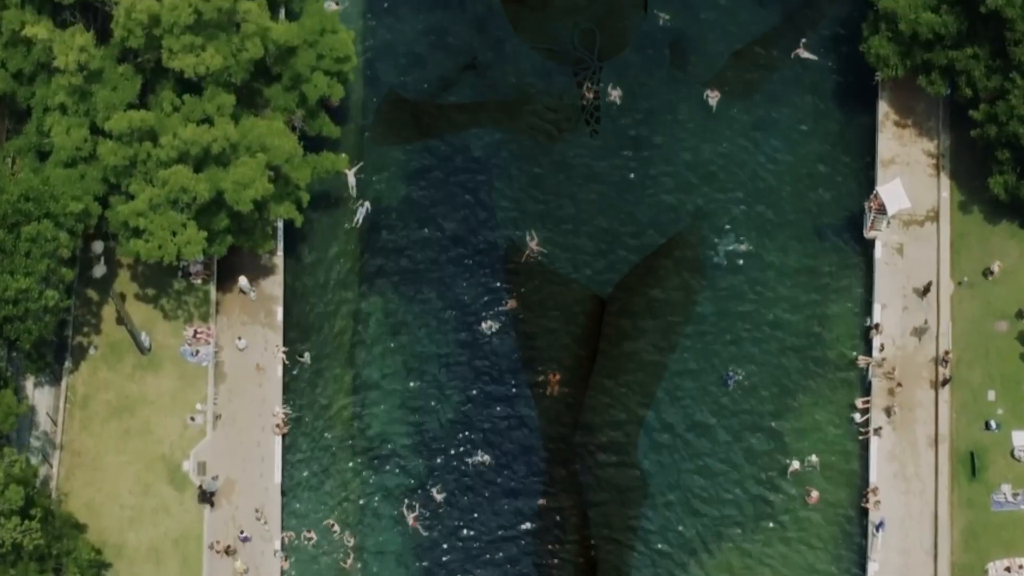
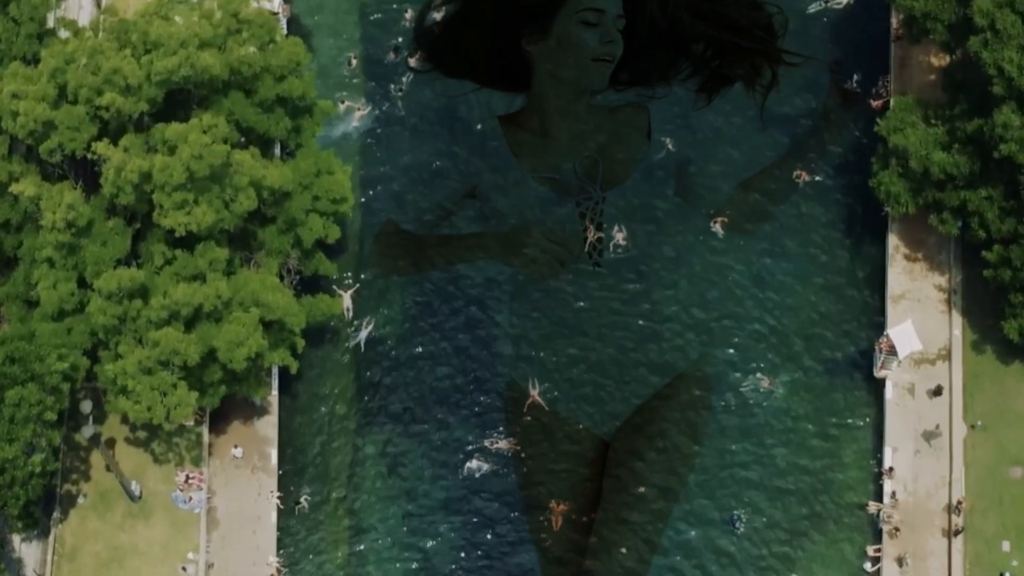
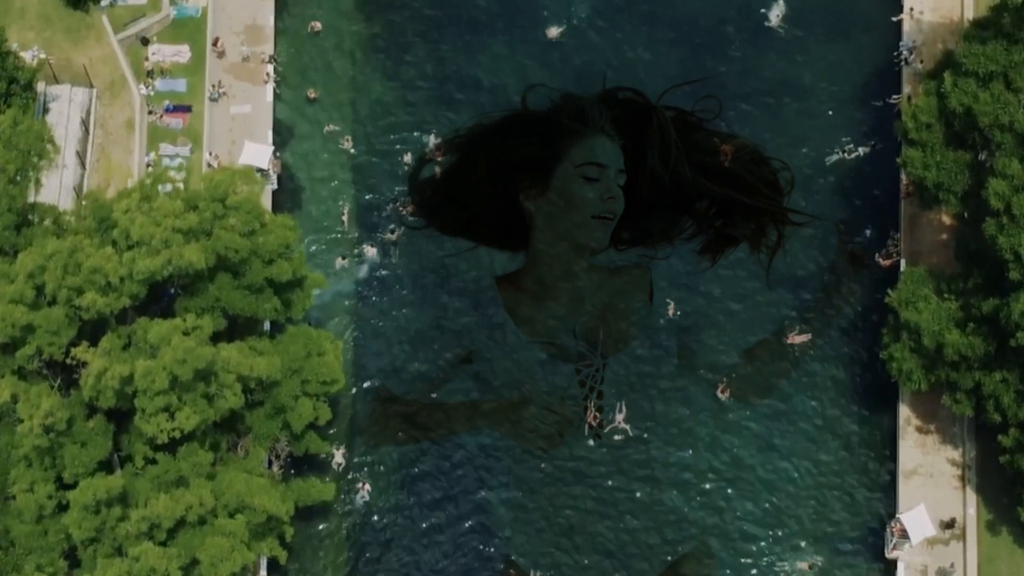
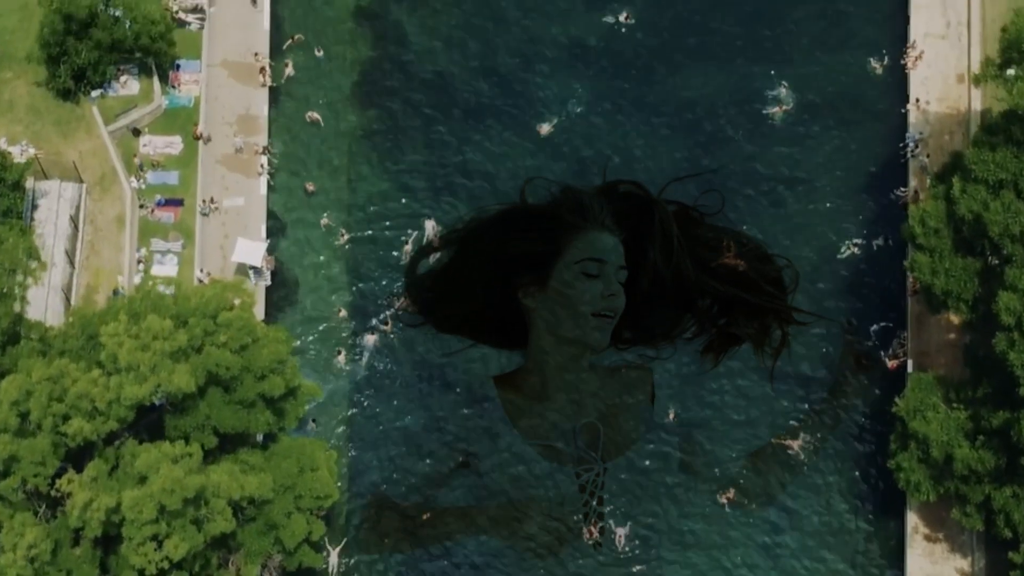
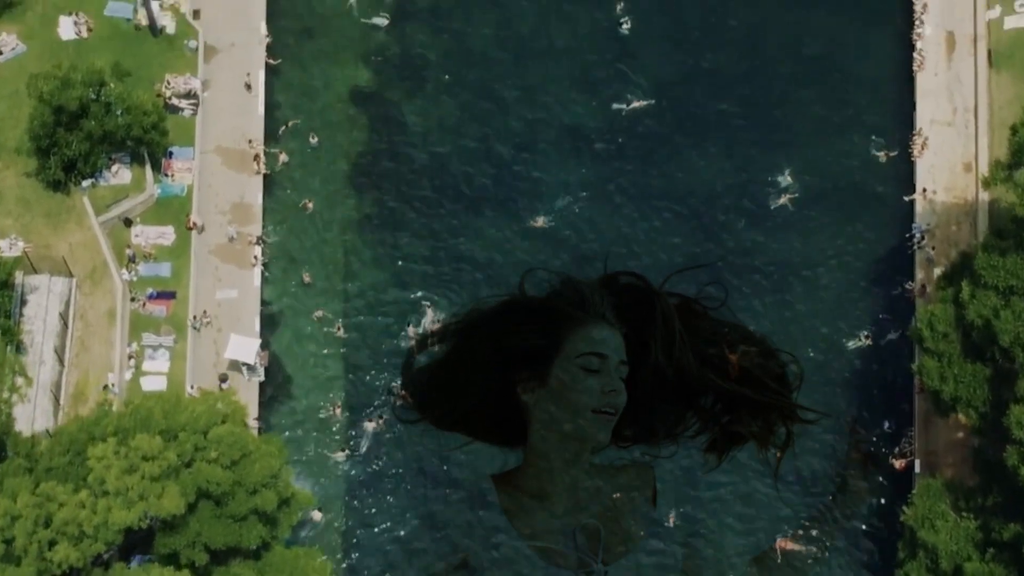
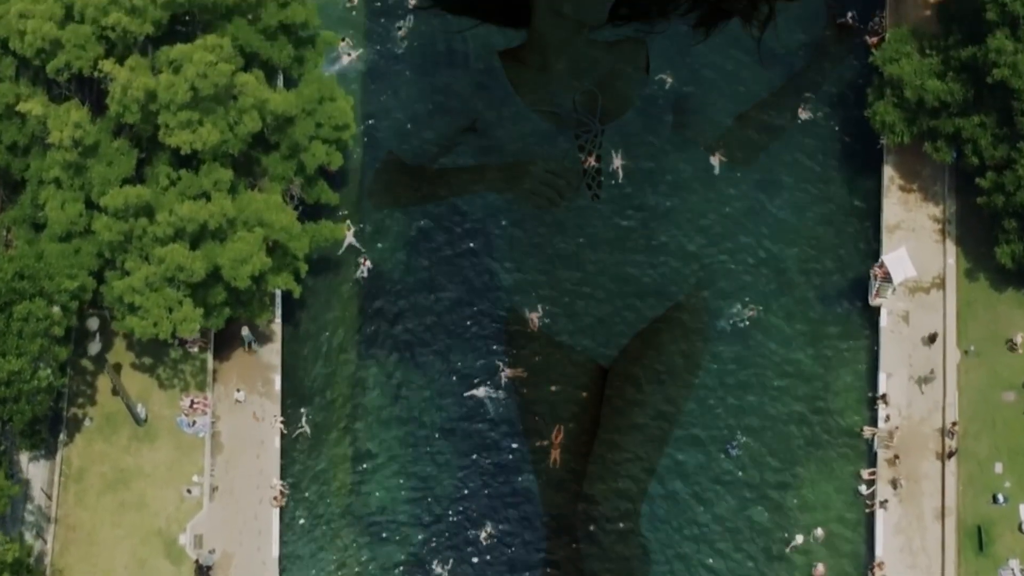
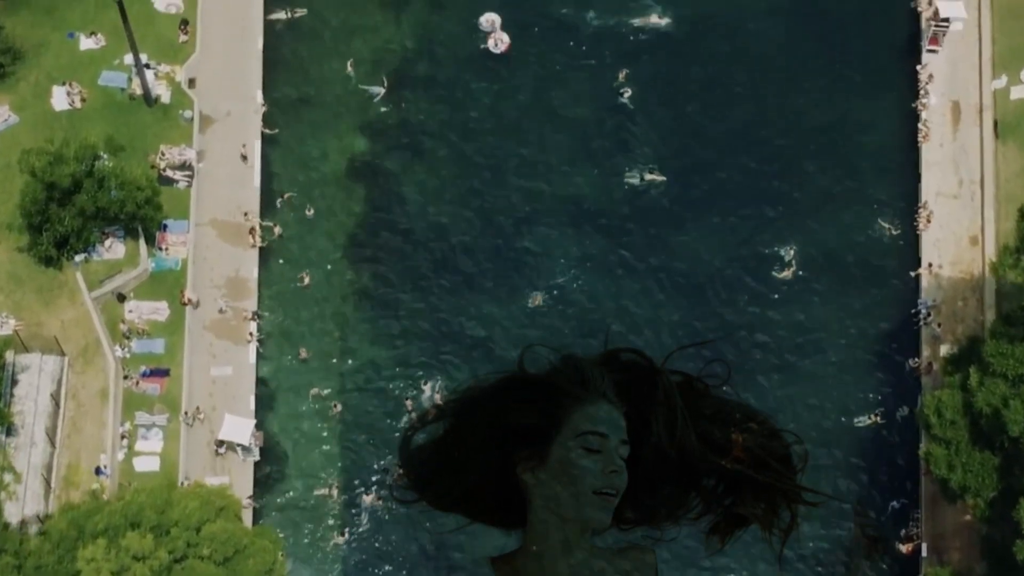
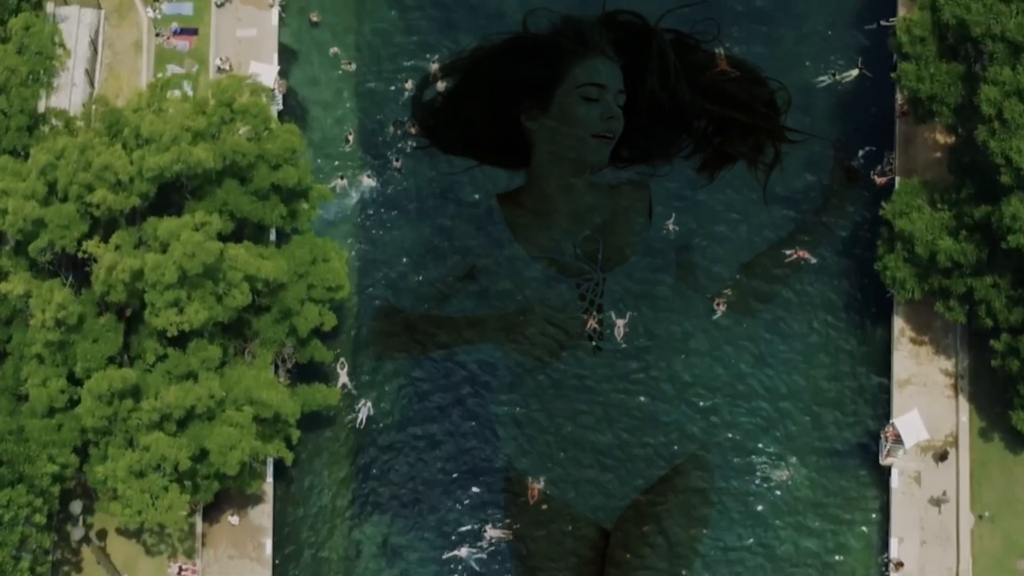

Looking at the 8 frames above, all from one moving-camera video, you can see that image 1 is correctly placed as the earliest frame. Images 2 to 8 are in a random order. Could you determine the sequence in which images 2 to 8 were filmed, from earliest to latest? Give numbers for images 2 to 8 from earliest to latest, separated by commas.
6, 2, 8, 3, 4, 5, 7
